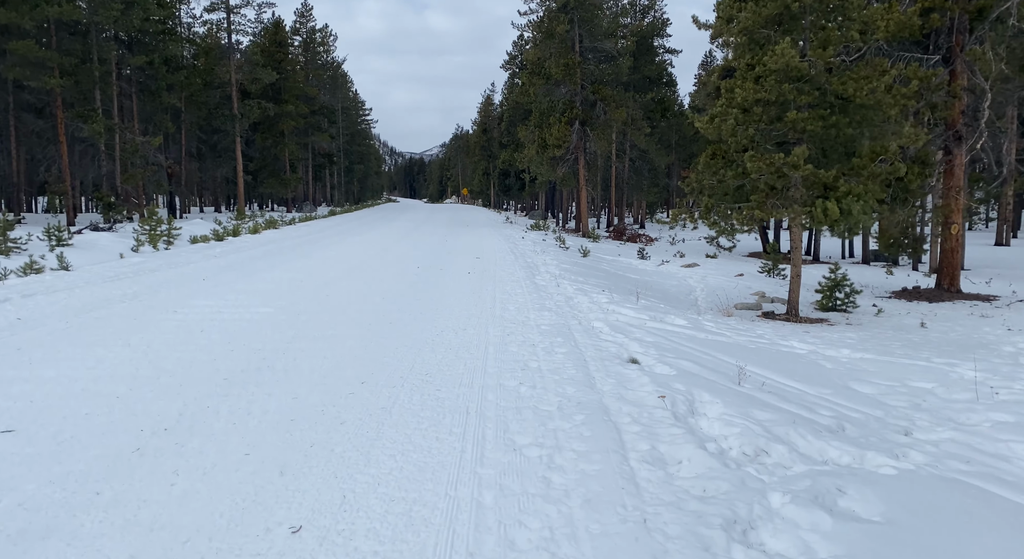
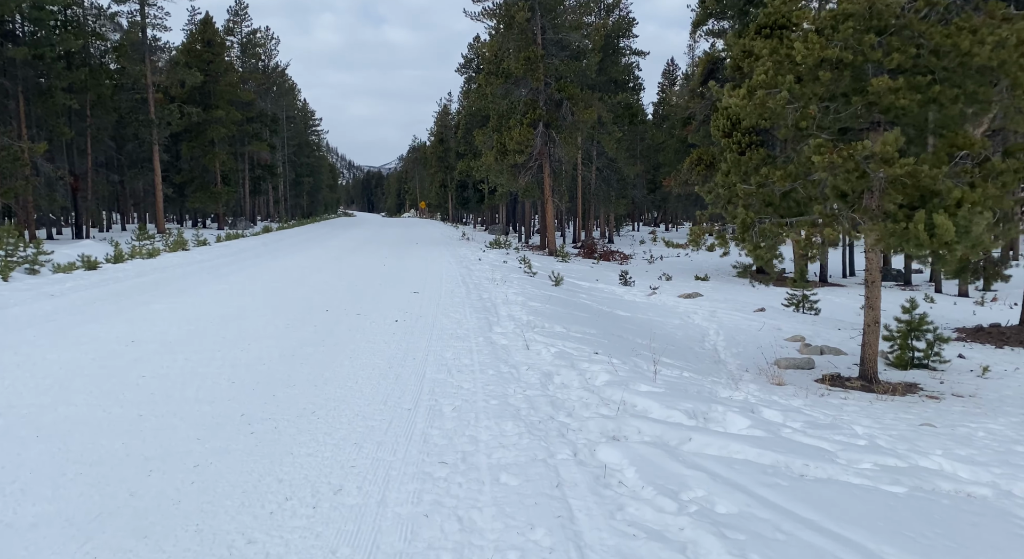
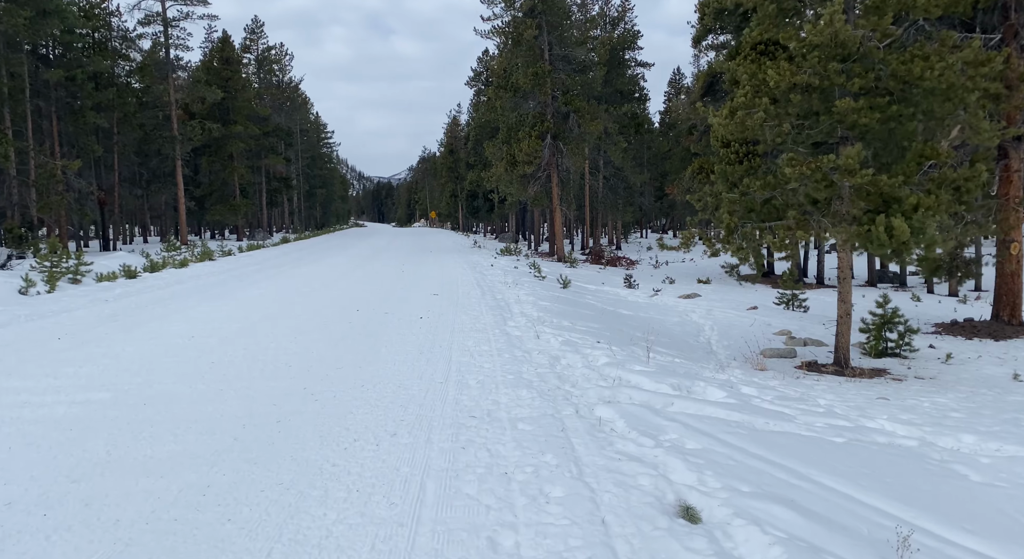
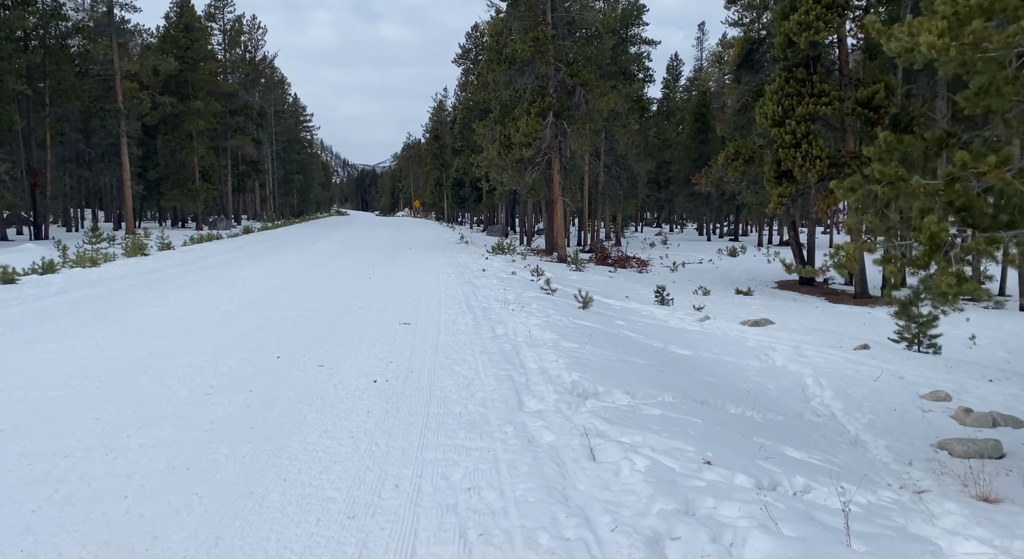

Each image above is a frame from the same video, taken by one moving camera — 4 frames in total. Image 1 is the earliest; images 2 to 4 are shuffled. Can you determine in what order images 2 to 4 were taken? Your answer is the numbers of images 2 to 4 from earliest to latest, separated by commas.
3, 2, 4
